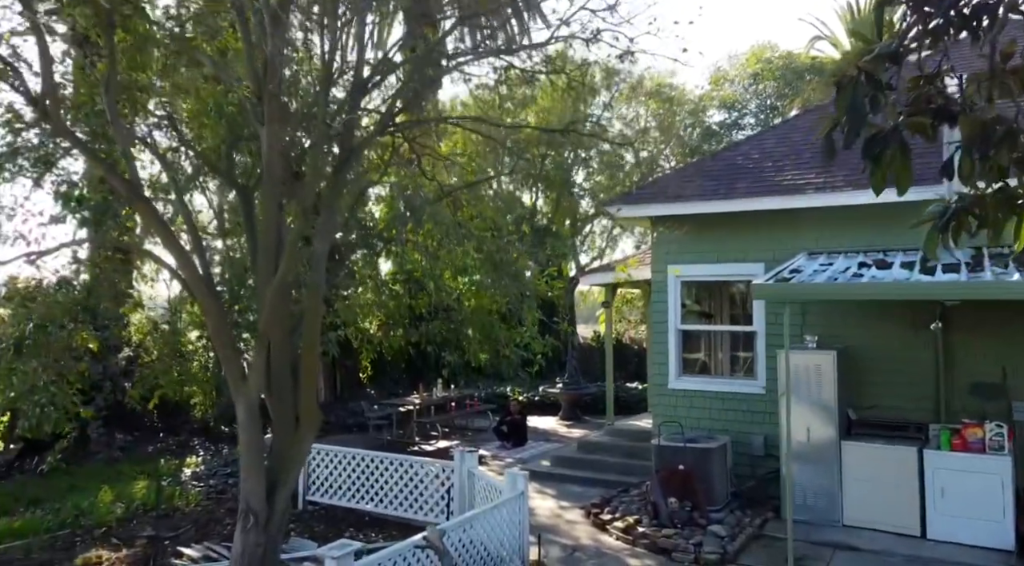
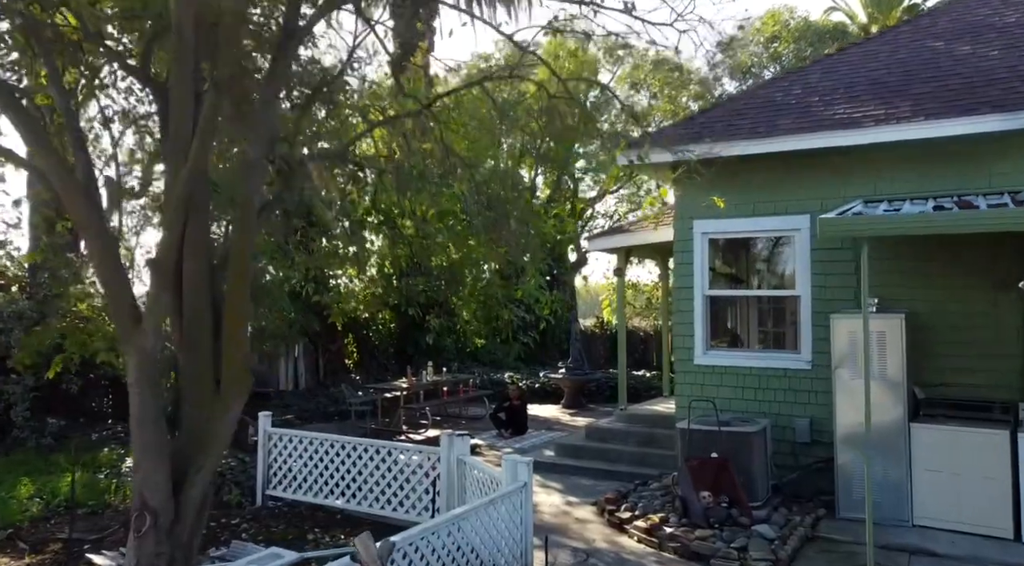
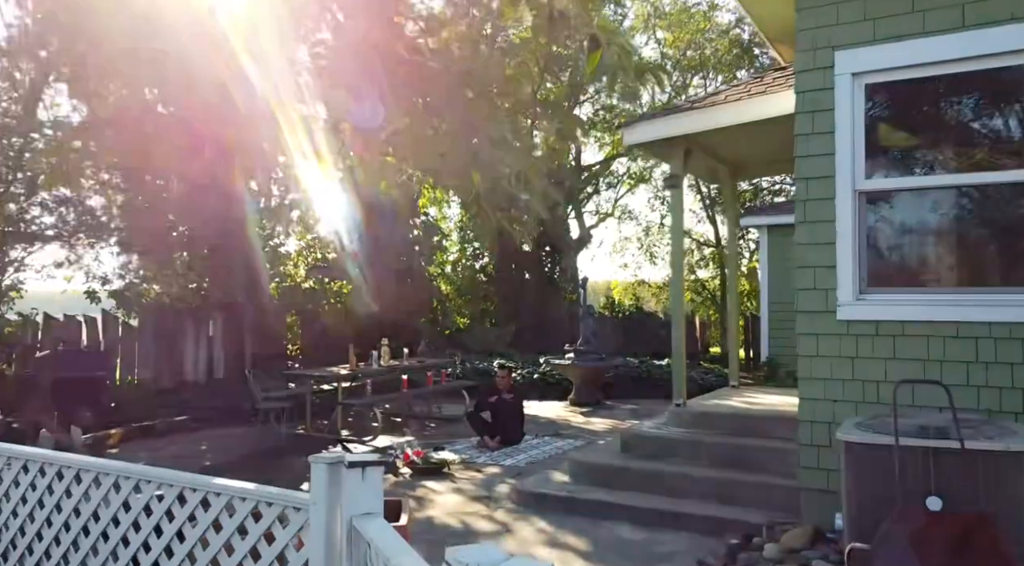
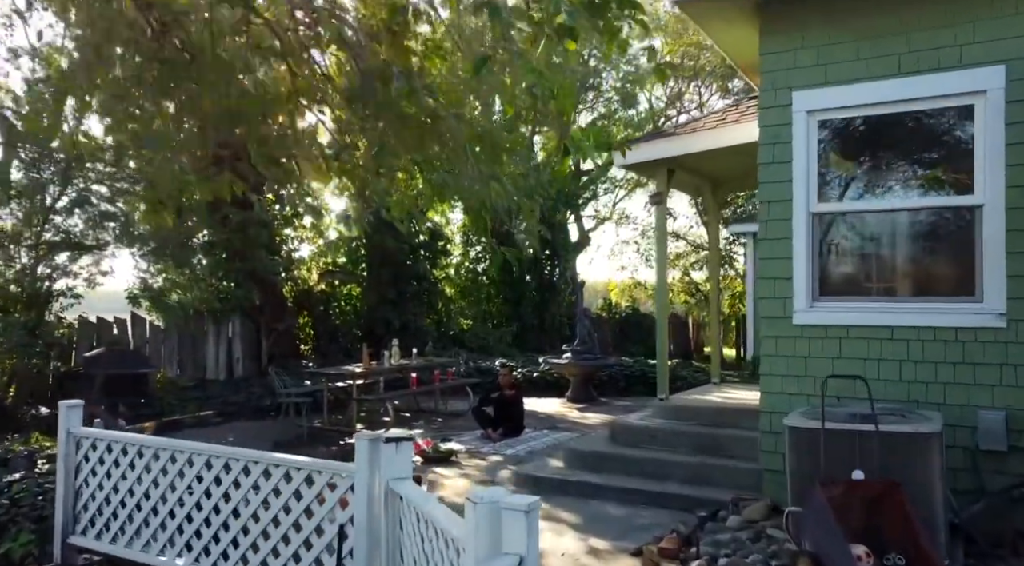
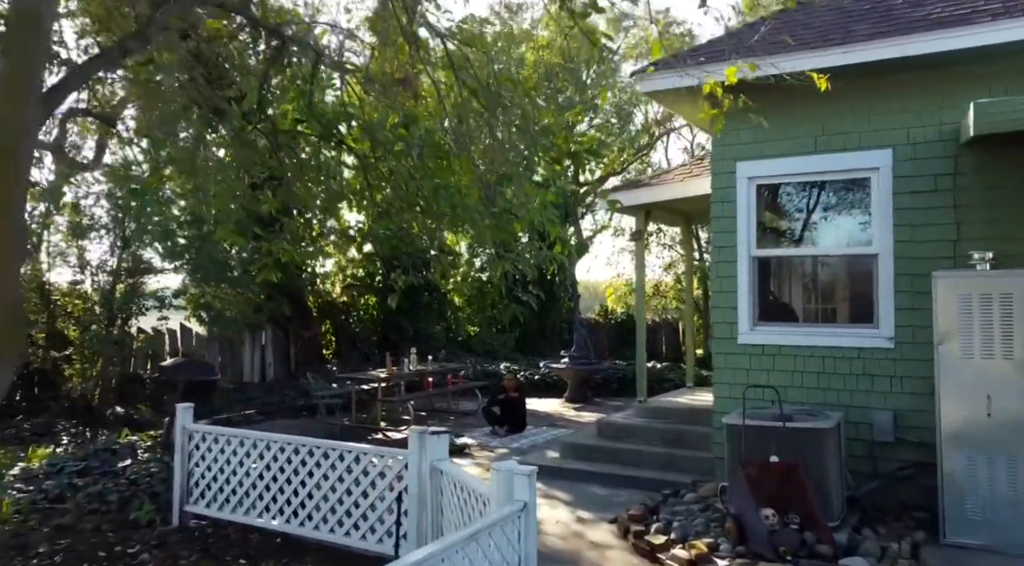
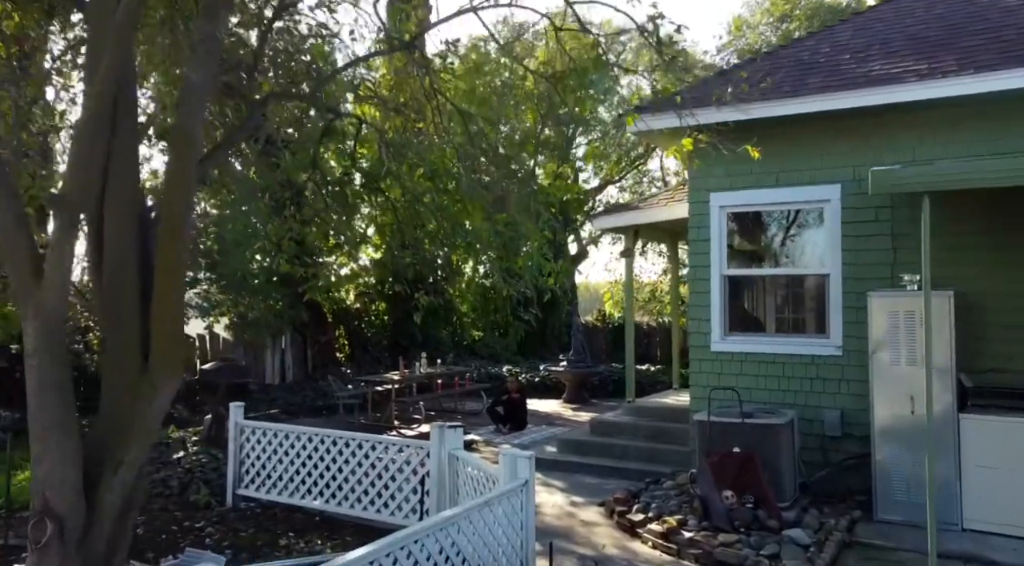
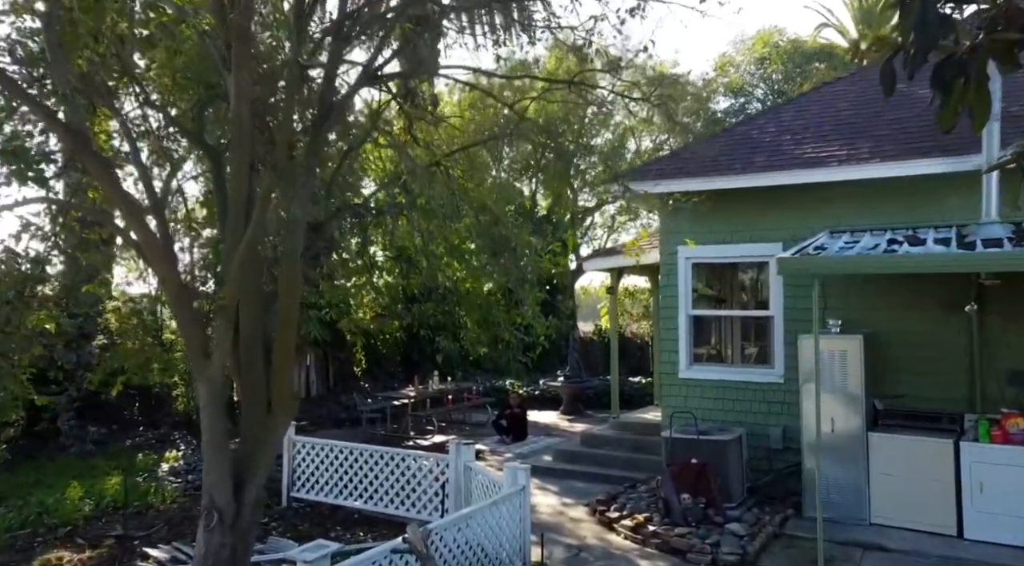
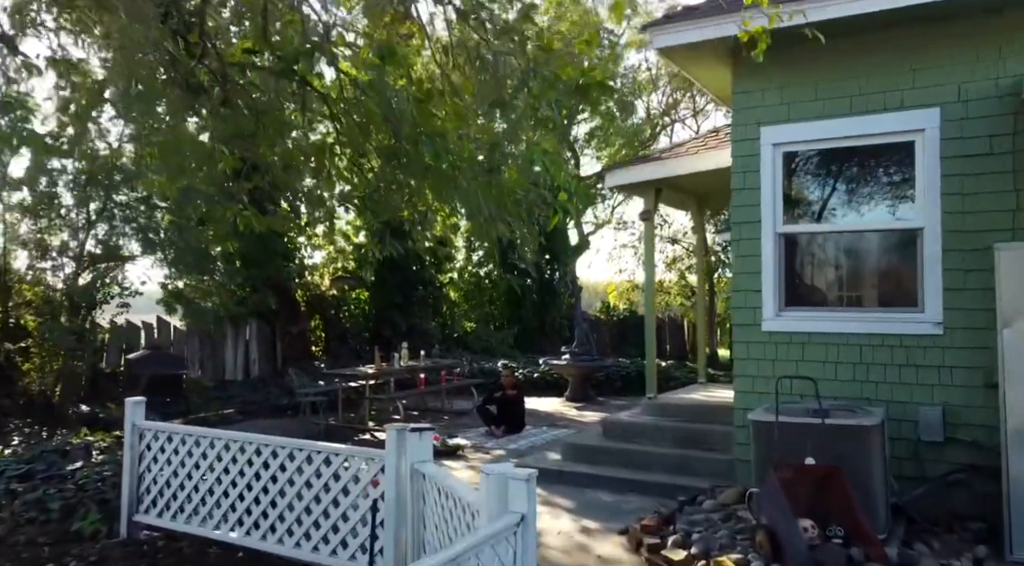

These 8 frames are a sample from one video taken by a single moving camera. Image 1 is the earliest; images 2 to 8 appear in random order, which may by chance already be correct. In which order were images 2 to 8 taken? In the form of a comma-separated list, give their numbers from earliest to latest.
7, 2, 6, 5, 8, 4, 3
